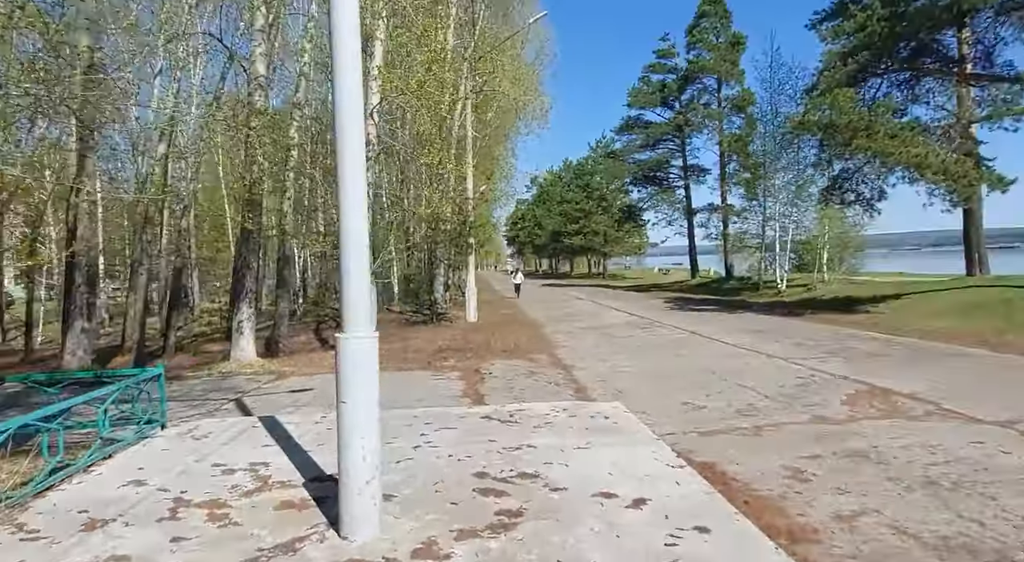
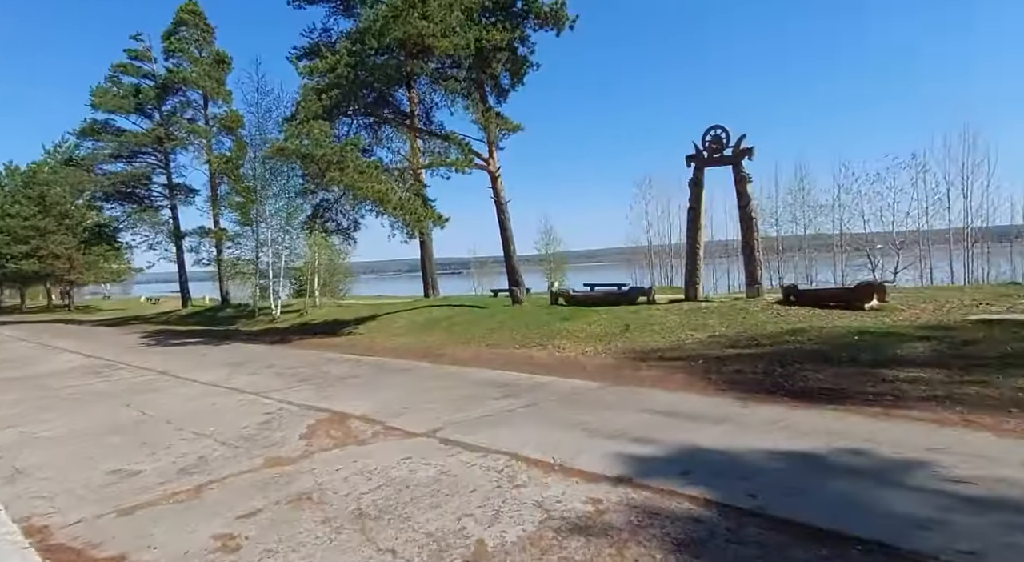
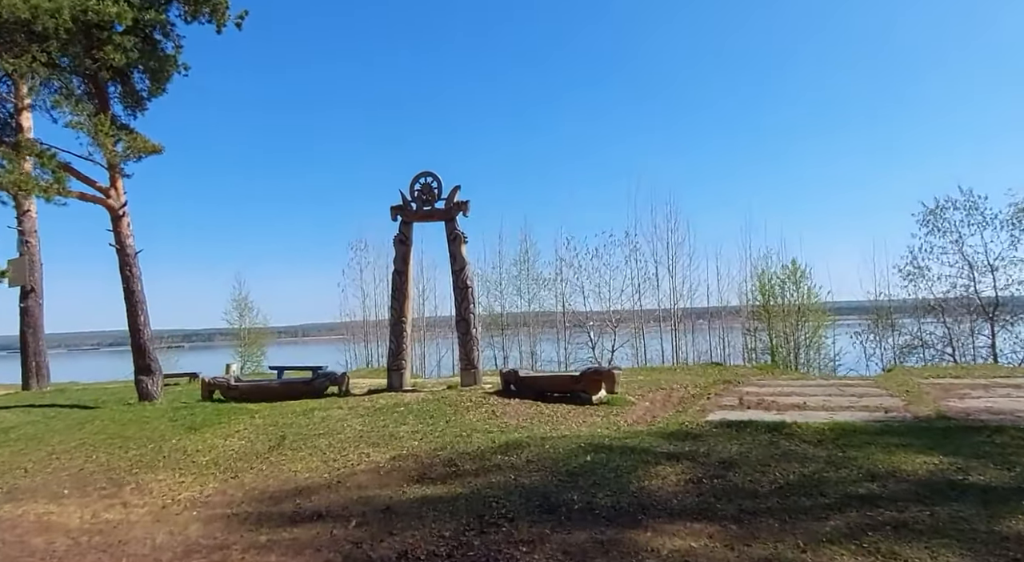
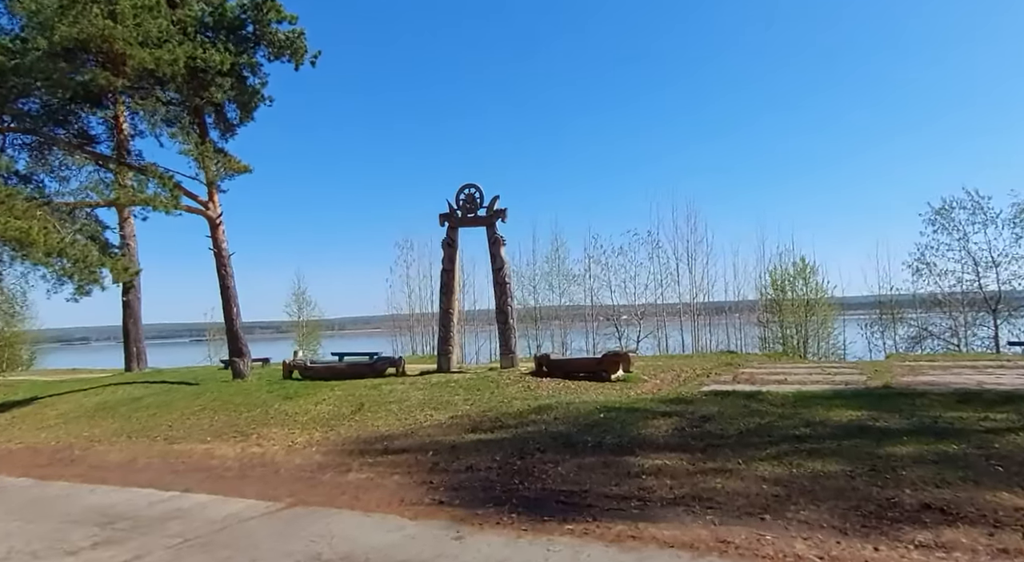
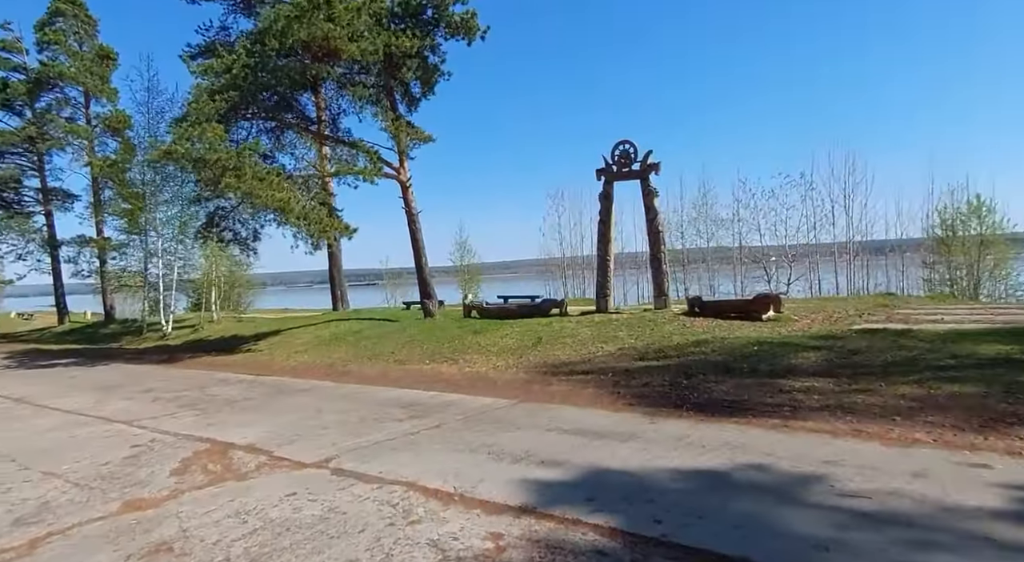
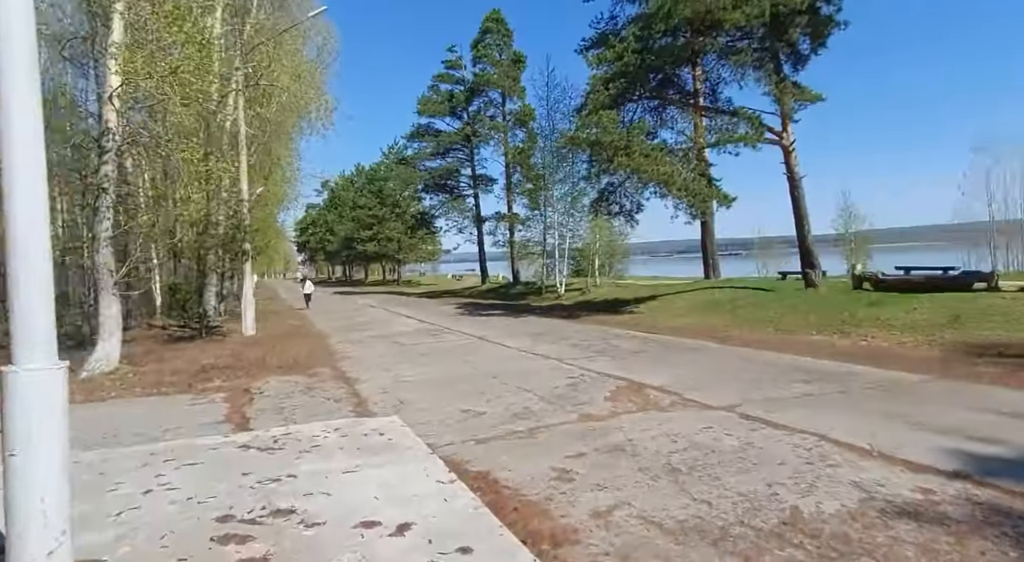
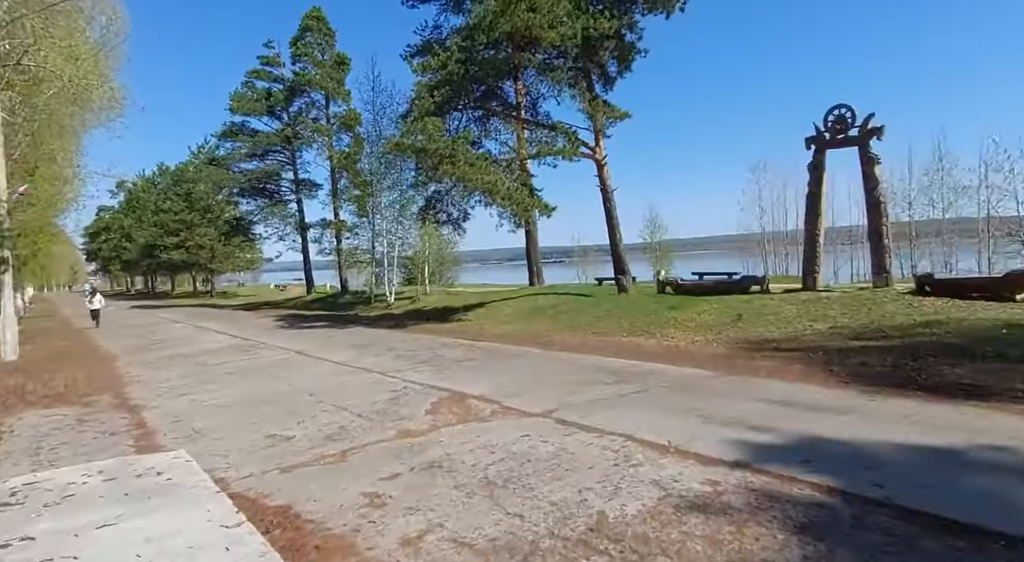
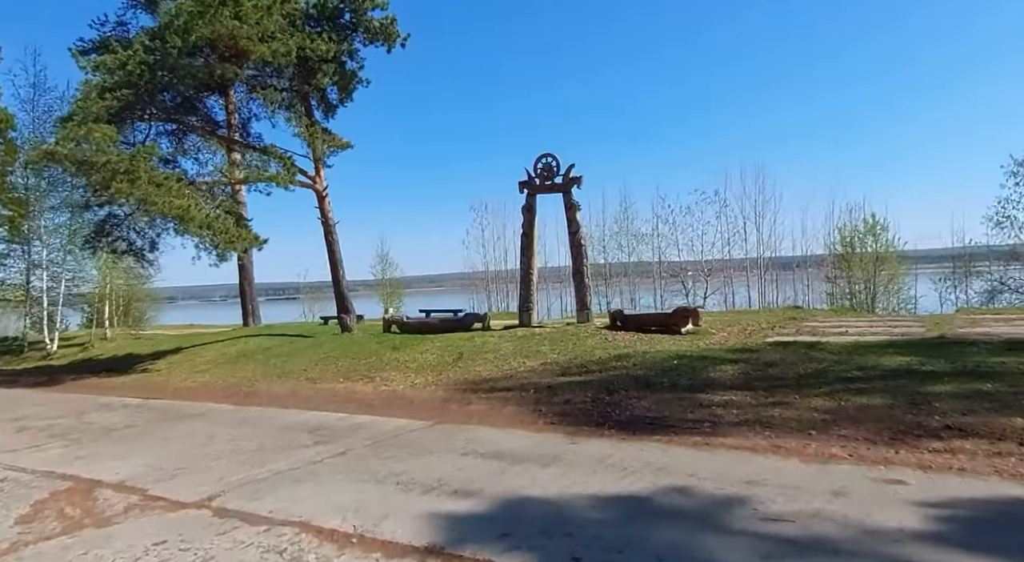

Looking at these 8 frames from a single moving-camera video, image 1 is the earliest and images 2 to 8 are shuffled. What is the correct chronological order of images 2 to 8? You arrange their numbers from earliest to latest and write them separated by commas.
6, 7, 2, 5, 8, 4, 3
